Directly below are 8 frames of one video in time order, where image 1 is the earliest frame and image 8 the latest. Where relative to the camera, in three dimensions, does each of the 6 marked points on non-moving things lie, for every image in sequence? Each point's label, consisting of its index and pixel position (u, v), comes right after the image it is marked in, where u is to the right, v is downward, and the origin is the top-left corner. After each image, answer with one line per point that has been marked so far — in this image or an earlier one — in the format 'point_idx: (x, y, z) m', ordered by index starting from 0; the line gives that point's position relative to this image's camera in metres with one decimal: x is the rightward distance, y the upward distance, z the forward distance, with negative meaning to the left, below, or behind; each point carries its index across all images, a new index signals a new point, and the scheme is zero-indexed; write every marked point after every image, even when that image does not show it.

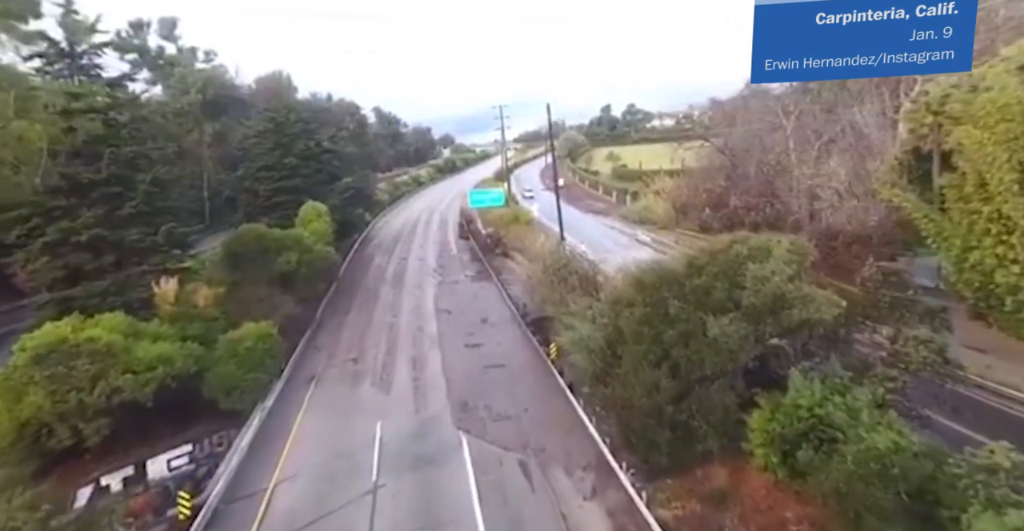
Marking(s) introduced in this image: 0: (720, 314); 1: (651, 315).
0: (+4.3, -1.0, +11.7) m
1: (+3.2, -1.2, +13.1) m
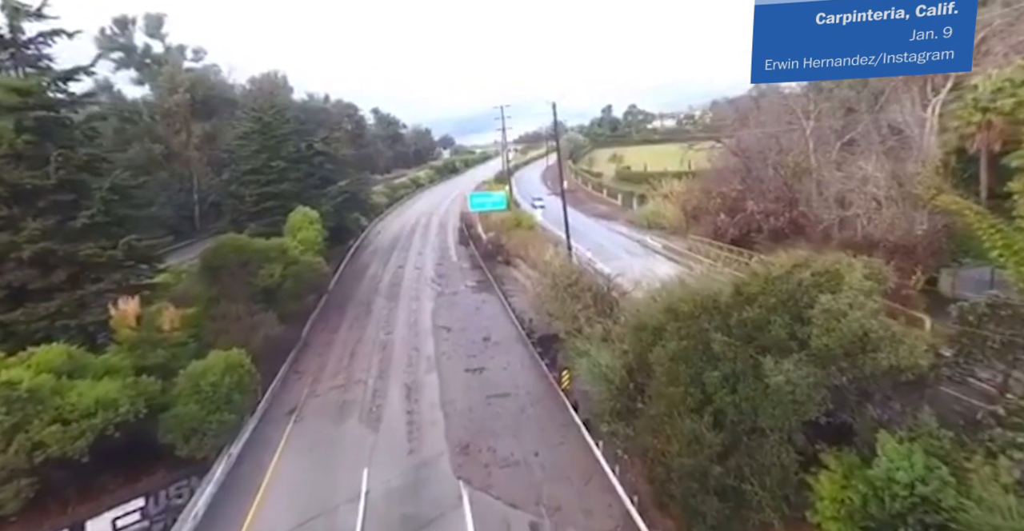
0: (+4.5, -1.5, +9.5) m
1: (+3.4, -1.7, +10.9) m
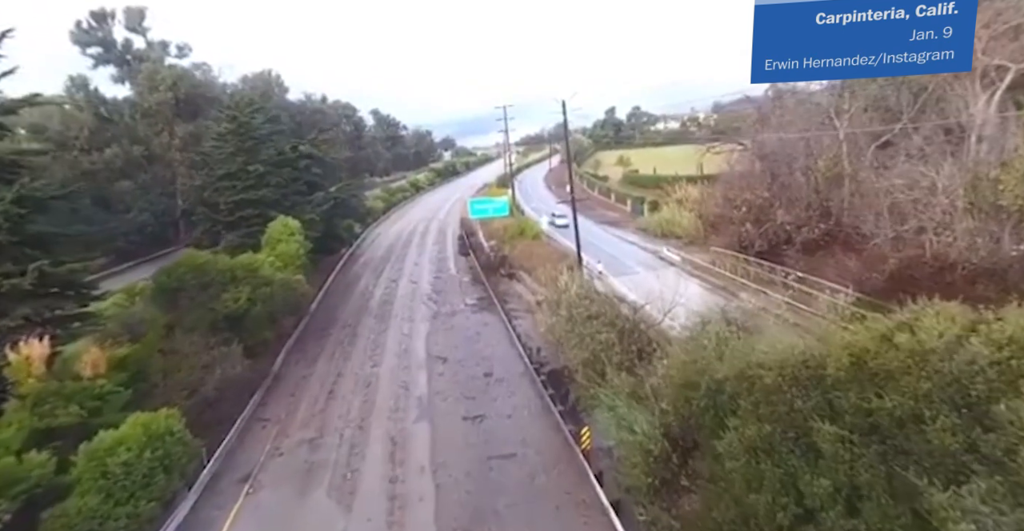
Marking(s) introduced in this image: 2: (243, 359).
0: (+4.7, -2.2, +6.1) m
1: (+3.6, -2.4, +7.5) m
2: (-9.0, -3.1, +18.9) m
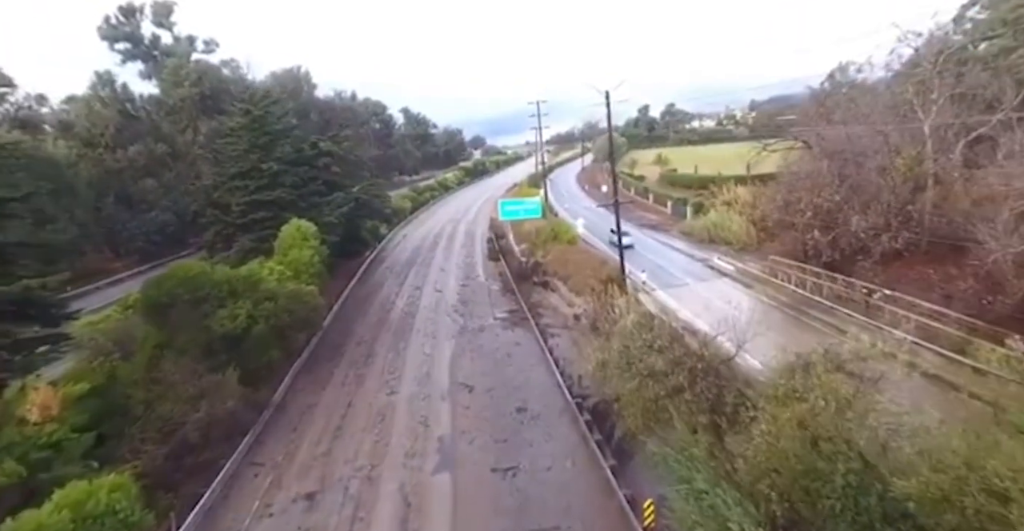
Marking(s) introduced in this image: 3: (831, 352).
0: (+5.1, -2.8, +2.9) m
1: (+4.1, -3.0, +4.4) m
2: (-7.9, -3.5, +16.3) m
3: (+6.2, -1.7, +10.9) m
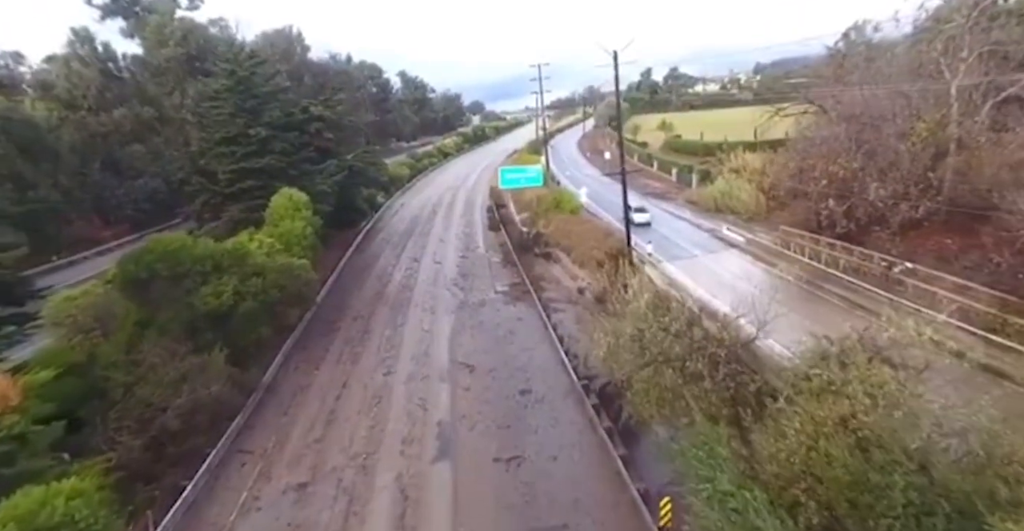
0: (+5.2, -2.9, +2.0) m
1: (+4.2, -3.0, +3.5) m
2: (-7.8, -2.8, +15.4) m
3: (+6.2, -1.3, +9.9) m
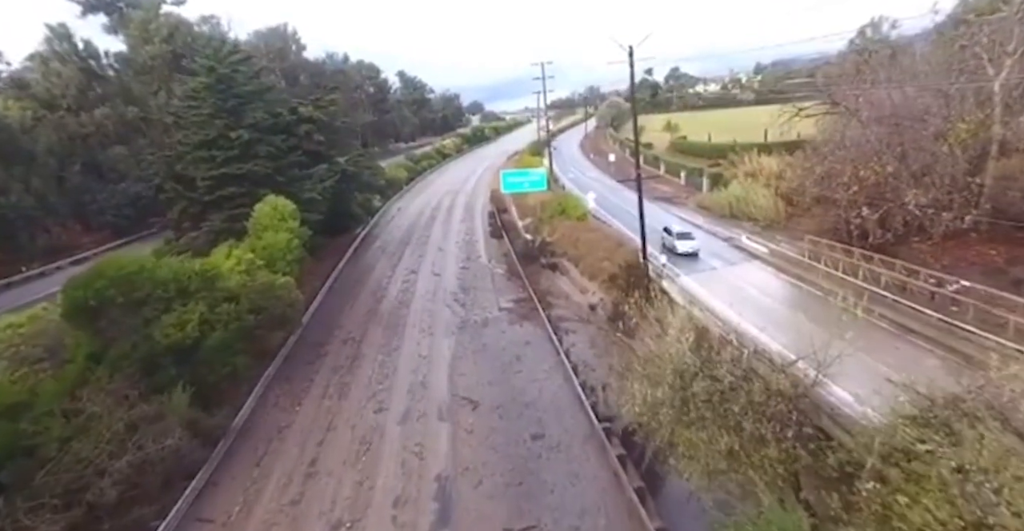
0: (+5.5, -3.5, -0.2) m
1: (+4.5, -3.6, +1.3) m
2: (-7.5, -3.4, +13.2) m
3: (+6.5, -1.9, +7.7) m
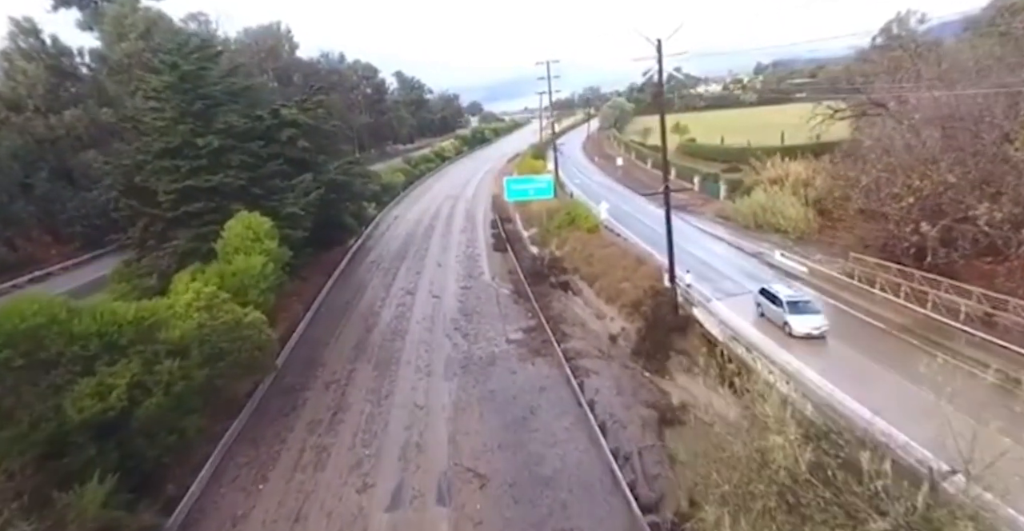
0: (+5.9, -4.4, -3.3) m
1: (+4.9, -4.5, -1.8) m
2: (-7.1, -4.4, +10.1) m
3: (+6.9, -2.8, +4.7) m
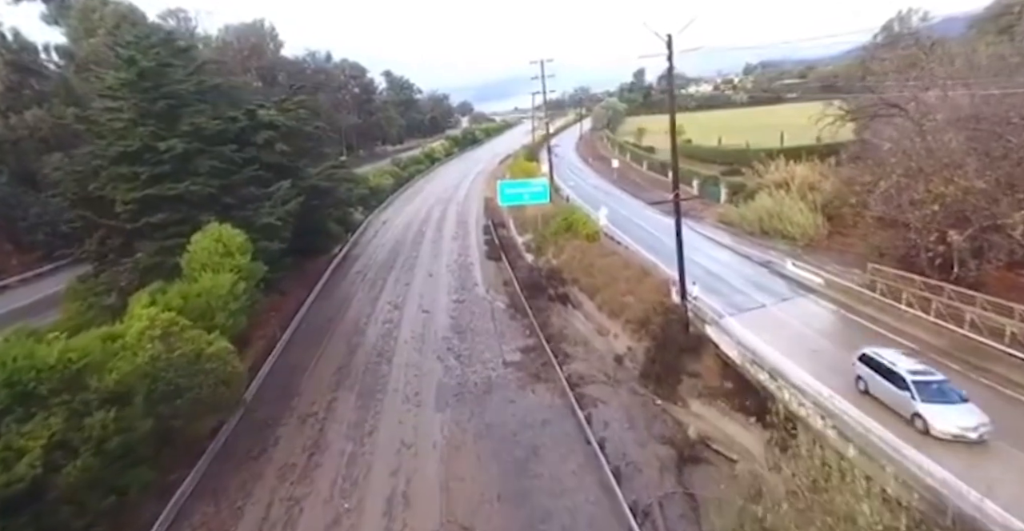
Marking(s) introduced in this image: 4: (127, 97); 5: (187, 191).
0: (+6.2, -4.9, -5.0) m
1: (+5.2, -5.0, -3.5) m
2: (-7.0, -4.9, +8.2) m
3: (+7.1, -3.3, +3.0) m
4: (-12.8, +5.6, +18.9) m
5: (-10.9, +2.5, +19.0) m
